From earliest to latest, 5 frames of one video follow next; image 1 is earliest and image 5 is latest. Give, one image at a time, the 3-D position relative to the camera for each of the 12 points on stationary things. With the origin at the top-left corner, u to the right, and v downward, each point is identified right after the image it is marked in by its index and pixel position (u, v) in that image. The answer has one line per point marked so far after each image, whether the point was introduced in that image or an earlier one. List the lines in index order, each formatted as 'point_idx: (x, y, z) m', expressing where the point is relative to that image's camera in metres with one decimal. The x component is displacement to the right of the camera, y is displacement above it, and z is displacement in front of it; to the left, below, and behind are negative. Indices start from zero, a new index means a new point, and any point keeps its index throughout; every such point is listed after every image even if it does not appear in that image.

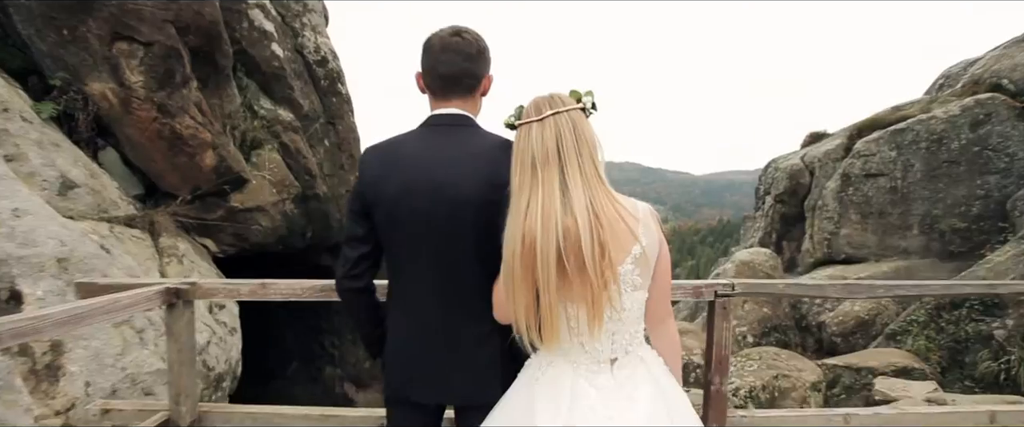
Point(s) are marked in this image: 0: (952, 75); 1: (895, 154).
0: (+12.8, +4.1, +14.5) m
1: (+7.6, +1.2, +9.7) m
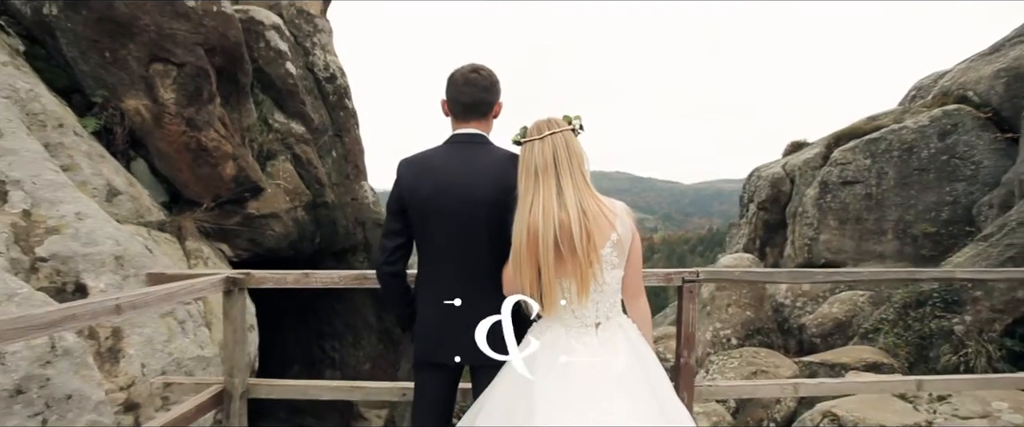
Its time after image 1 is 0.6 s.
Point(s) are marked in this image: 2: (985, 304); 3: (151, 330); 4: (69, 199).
0: (+12.6, +3.9, +15.4) m
1: (+7.5, +1.0, +10.3) m
2: (+6.6, -1.3, +6.9) m
3: (-2.7, -0.9, +3.7) m
4: (-3.4, +0.1, +3.8) m
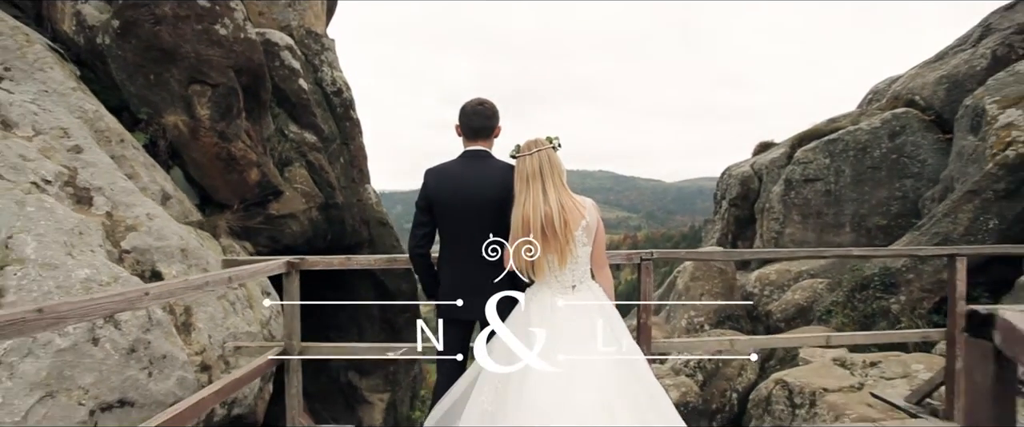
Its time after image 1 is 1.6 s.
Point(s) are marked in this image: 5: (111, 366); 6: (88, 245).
0: (+12.1, +4.1, +16.6) m
1: (+7.2, +1.2, +11.5) m
2: (+6.4, -1.1, +8.0) m
3: (-2.7, -0.9, +4.5) m
4: (-3.4, +0.1, +4.6) m
5: (-2.7, -1.0, +3.4) m
6: (-3.3, -0.2, +3.9) m
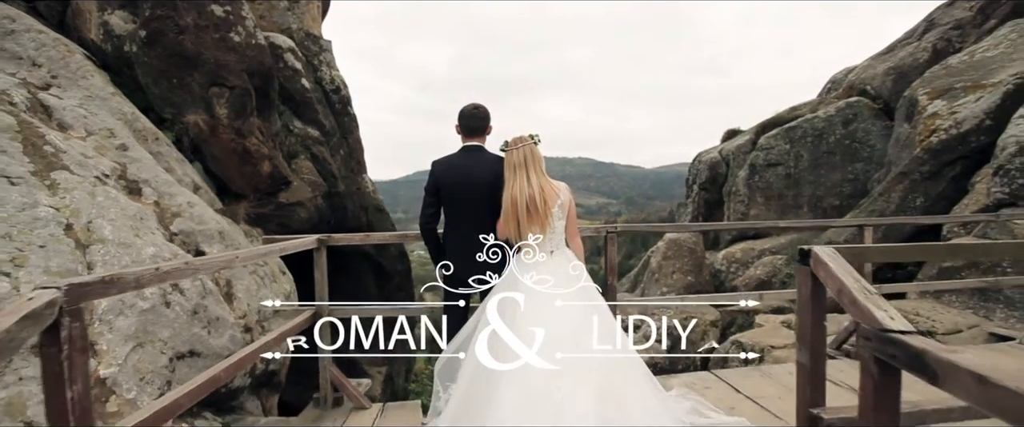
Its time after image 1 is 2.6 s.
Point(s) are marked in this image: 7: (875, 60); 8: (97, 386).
0: (+11.5, +4.7, +17.9) m
1: (+6.8, +1.6, +12.6) m
2: (+6.2, -0.8, +9.2) m
3: (-2.8, -0.7, +5.3) m
4: (-3.6, +0.2, +5.4) m
5: (-2.8, -0.9, +4.2) m
6: (-3.4, -0.1, +4.7) m
7: (+10.7, +4.5, +14.8) m
8: (-2.9, -1.2, +3.5) m
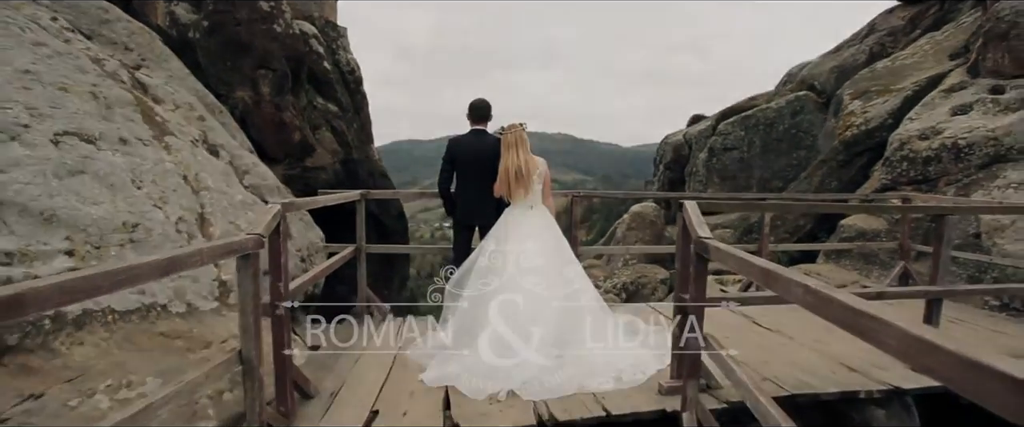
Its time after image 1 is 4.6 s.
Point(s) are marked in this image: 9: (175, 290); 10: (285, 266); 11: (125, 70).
0: (+11.0, +5.5, +19.8) m
1: (+6.4, +2.3, +14.5) m
2: (+5.8, -0.3, +11.2) m
3: (-2.9, -0.2, +6.9) m
4: (-3.7, +0.8, +6.9) m
5: (-2.9, -0.4, +5.8) m
6: (-3.5, +0.4, +6.2) m
7: (+10.3, +5.1, +16.8) m
8: (-2.9, -0.7, +5.1) m
9: (-3.2, -0.7, +4.7) m
10: (-1.6, -0.4, +3.6) m
11: (-4.9, +1.8, +6.4) m
